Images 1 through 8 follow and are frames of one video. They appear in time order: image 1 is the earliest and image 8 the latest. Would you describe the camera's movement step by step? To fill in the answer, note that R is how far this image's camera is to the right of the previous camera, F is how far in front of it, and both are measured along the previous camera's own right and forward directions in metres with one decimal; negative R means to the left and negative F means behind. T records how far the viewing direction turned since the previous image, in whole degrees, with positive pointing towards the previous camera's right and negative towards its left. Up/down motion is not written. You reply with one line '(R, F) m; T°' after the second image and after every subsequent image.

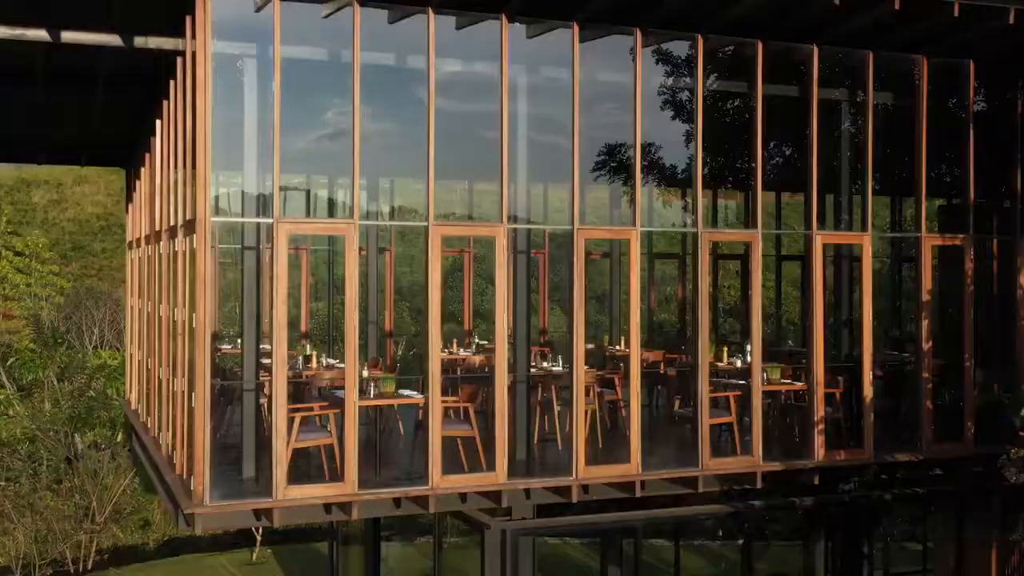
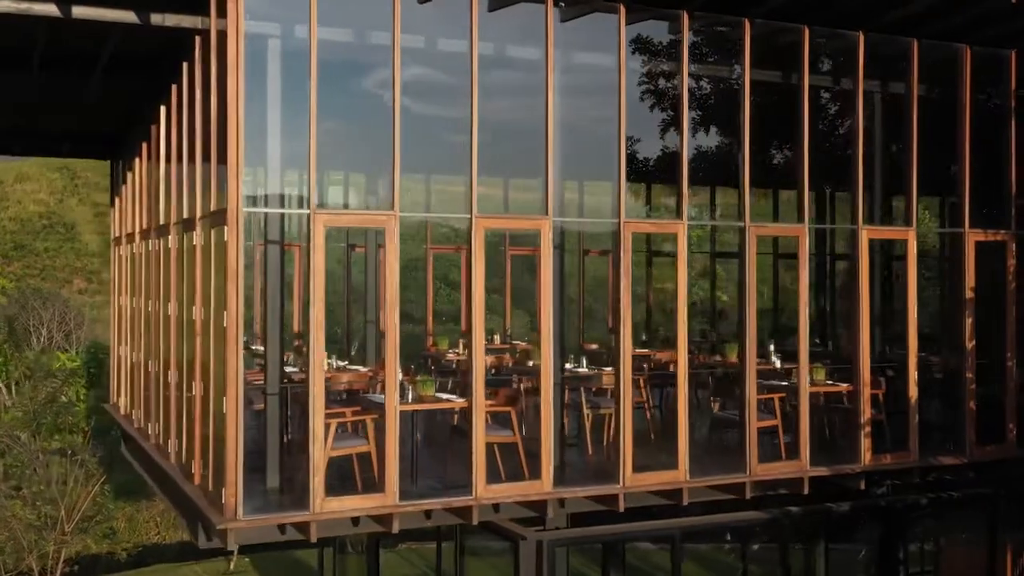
(-0.8, +0.6) m; +3°
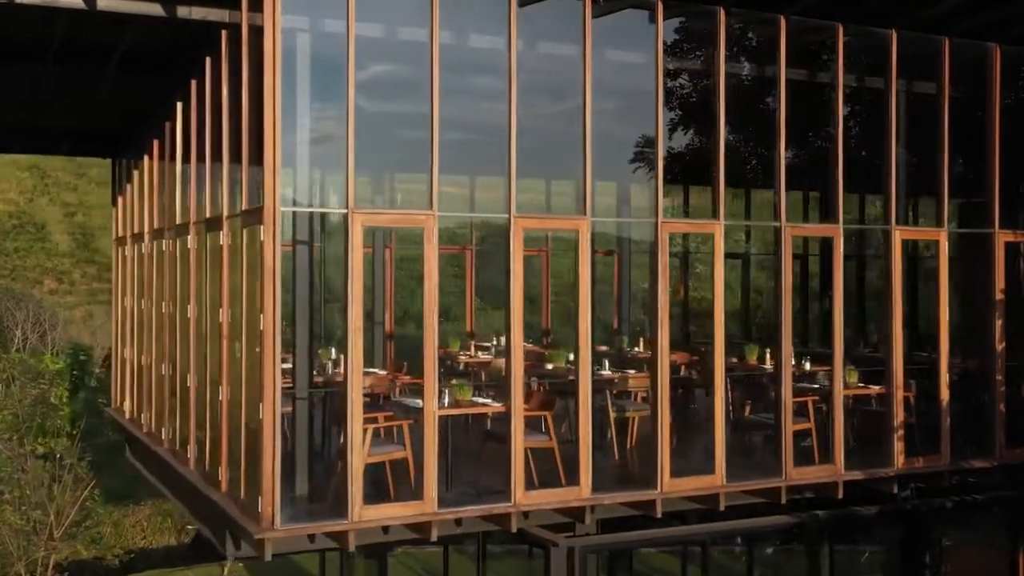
(-0.5, +0.2) m; +1°
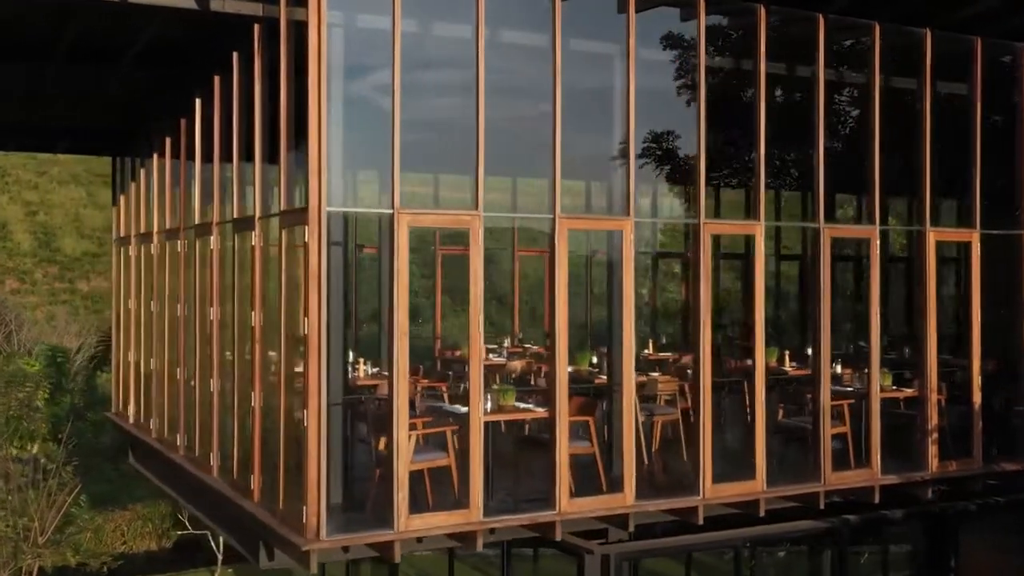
(-0.6, +0.2) m; +2°
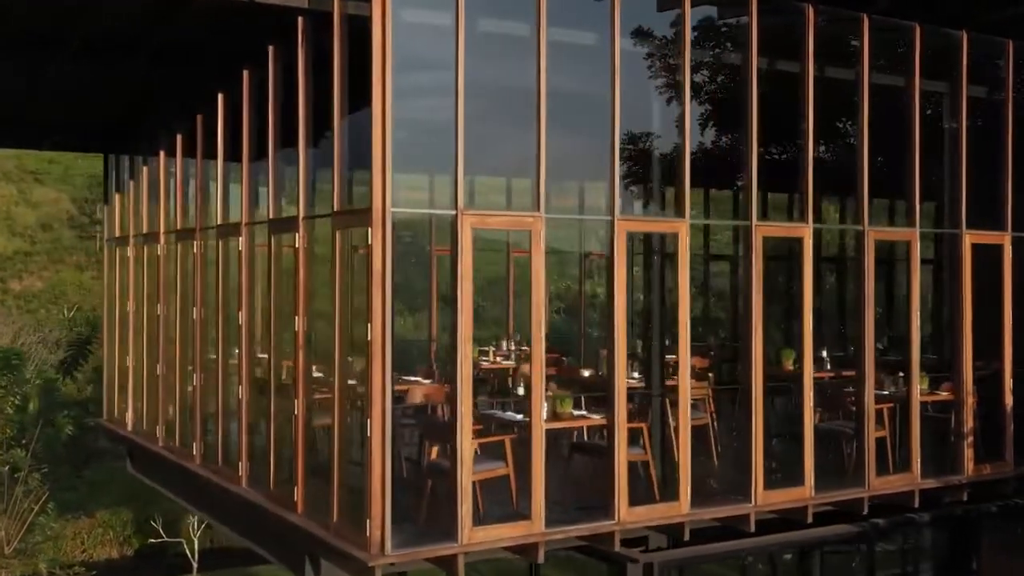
(-0.8, +0.3) m; +3°
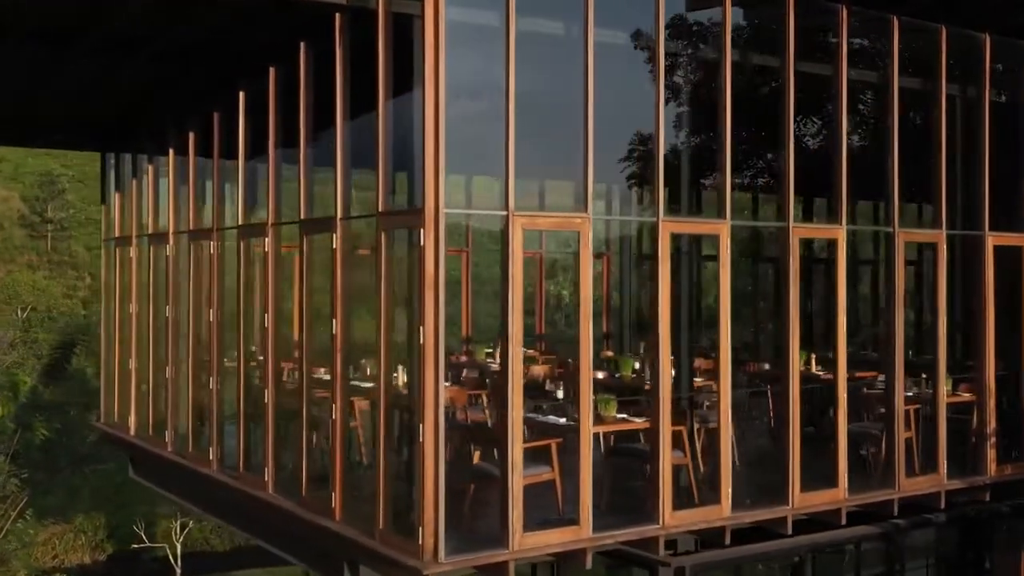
(-0.6, +0.1) m; +2°
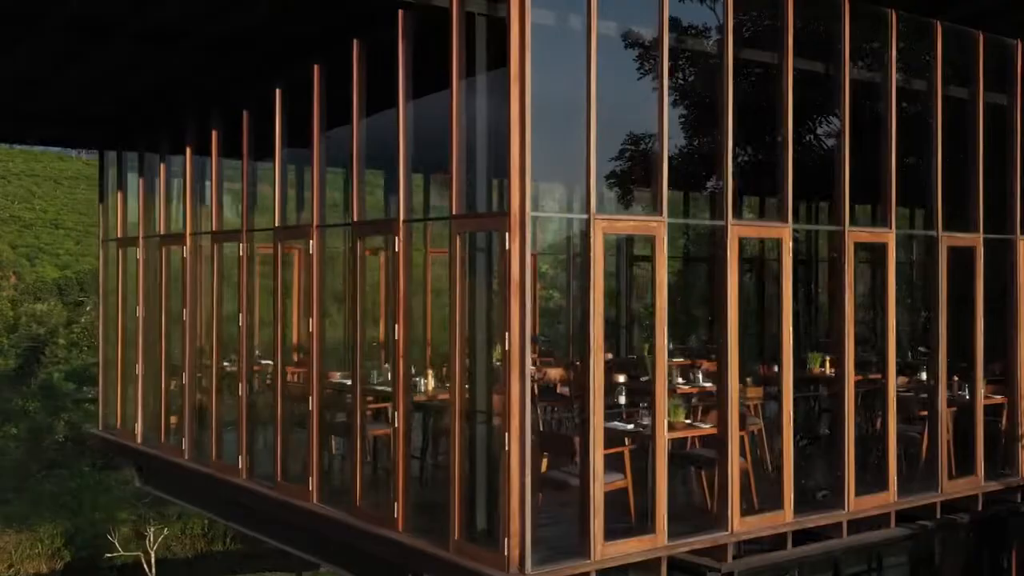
(-0.9, +0.2) m; +4°
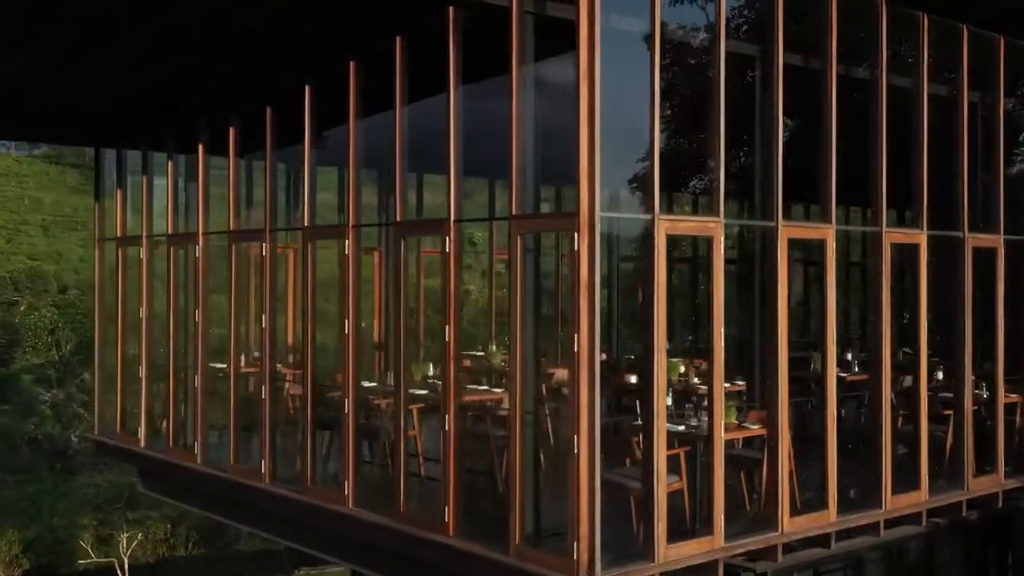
(-0.8, +0.1) m; +3°
